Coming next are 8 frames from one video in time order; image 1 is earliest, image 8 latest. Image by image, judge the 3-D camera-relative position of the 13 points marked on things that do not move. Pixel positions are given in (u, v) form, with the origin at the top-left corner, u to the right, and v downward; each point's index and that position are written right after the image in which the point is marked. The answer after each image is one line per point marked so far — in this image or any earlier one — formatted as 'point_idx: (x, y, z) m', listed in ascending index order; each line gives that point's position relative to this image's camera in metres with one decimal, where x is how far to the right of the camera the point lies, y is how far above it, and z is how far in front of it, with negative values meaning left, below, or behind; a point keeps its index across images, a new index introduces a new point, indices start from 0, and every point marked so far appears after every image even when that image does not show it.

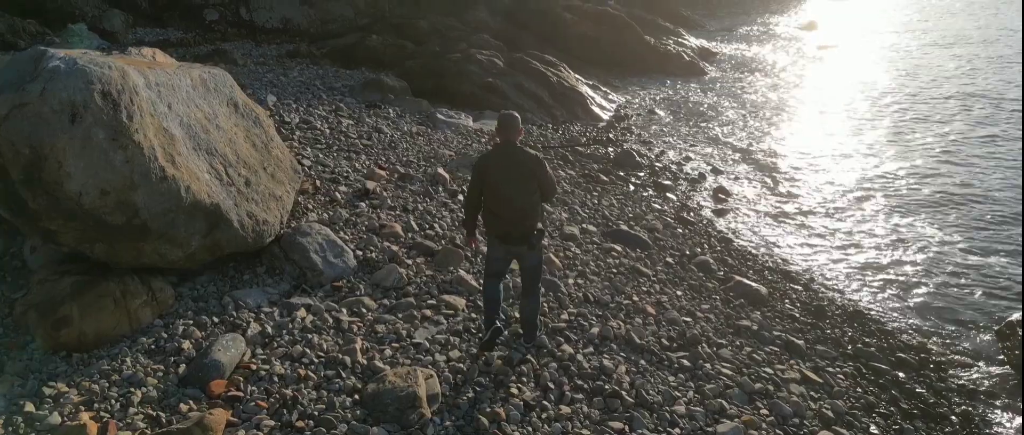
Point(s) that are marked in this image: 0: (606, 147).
0: (+2.0, +1.5, +15.4) m
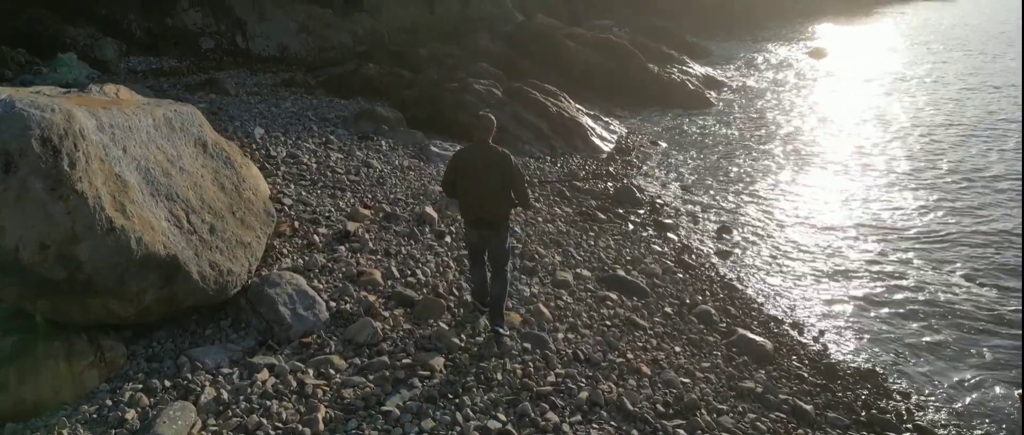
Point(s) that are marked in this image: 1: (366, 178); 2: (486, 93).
0: (+1.9, +0.7, +14.8) m
1: (-2.6, +0.7, +12.8) m
2: (-0.7, +3.2, +18.6) m
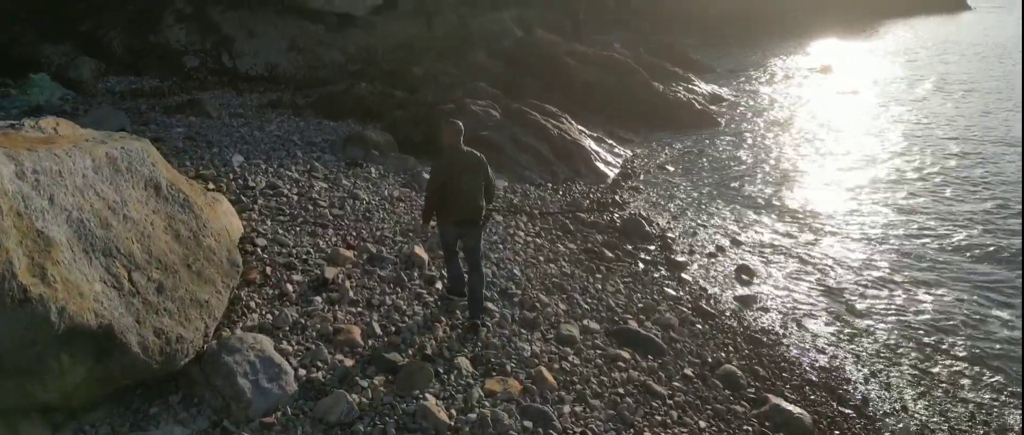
0: (+1.9, +0.1, +13.7) m
1: (-2.6, +0.1, +11.8) m
2: (-0.7, +2.5, +17.5) m
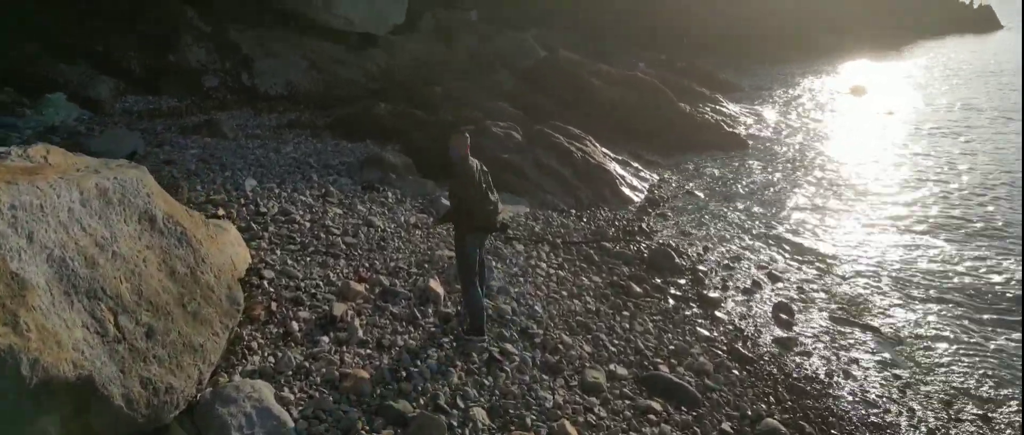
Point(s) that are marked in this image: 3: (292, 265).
0: (+2.3, -0.4, +13.0) m
1: (-2.3, -0.4, +11.2) m
2: (-0.2, +1.9, +17.0) m
3: (-3.0, -0.6, +9.8) m
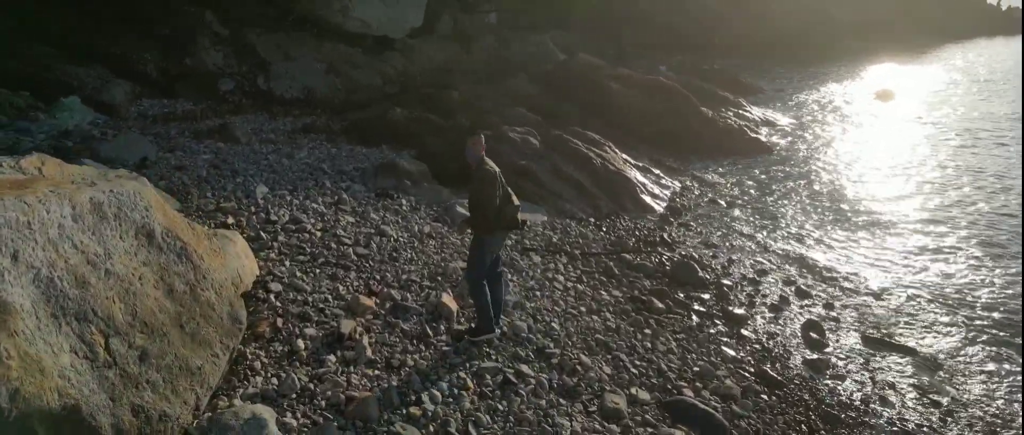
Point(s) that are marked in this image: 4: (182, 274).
0: (+2.6, -0.6, +12.6) m
1: (-2.0, -0.5, +10.9) m
2: (+0.2, +1.7, +16.6) m
3: (-2.8, -0.8, +9.4) m
4: (-3.0, -0.5, +6.5) m
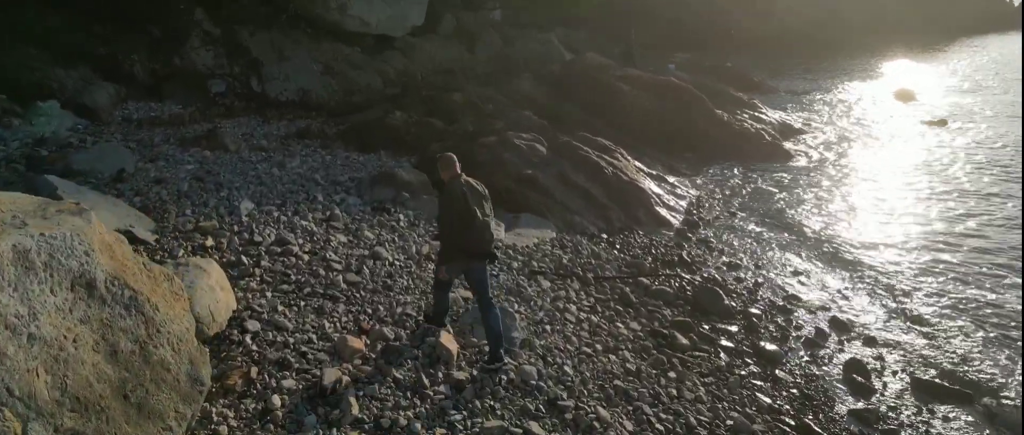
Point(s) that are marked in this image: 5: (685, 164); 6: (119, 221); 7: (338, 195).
0: (+2.7, -0.9, +11.5) m
1: (-1.9, -0.8, +9.9) m
2: (+0.3, +1.5, +15.6) m
3: (-2.7, -1.1, +8.4) m
4: (-2.9, -0.9, +5.5) m
5: (+4.8, +1.5, +19.9) m
6: (-5.5, 0.0, +10.1) m
7: (-3.3, +0.4, +13.5) m
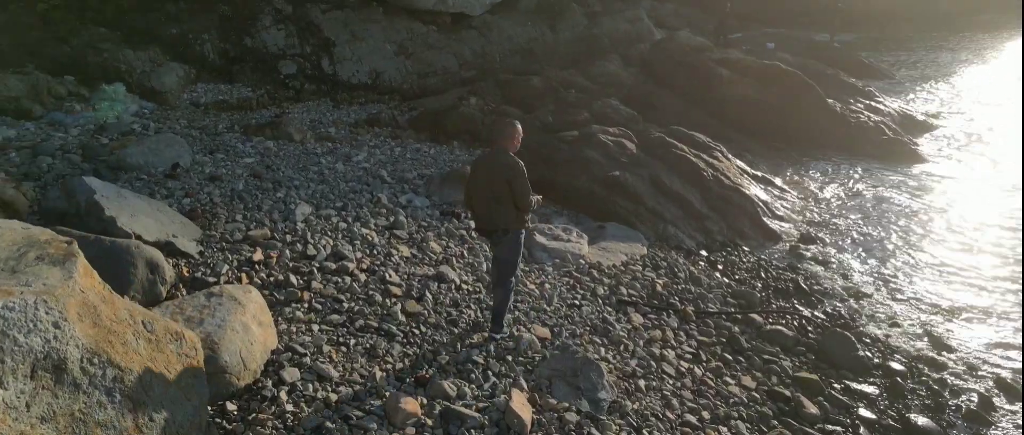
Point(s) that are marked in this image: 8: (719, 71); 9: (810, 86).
0: (+3.8, -1.2, +9.7) m
1: (-0.9, -1.0, +8.5) m
2: (+2.0, +1.4, +13.8) m
3: (-1.8, -1.4, +7.2) m
4: (-2.4, -1.2, +4.2) m
5: (+6.9, +1.4, +17.7) m
6: (-4.4, -0.1, +9.1) m
7: (-1.8, +0.3, +12.2) m
8: (+5.8, +4.0, +20.0) m
9: (+8.0, +3.5, +19.3) m
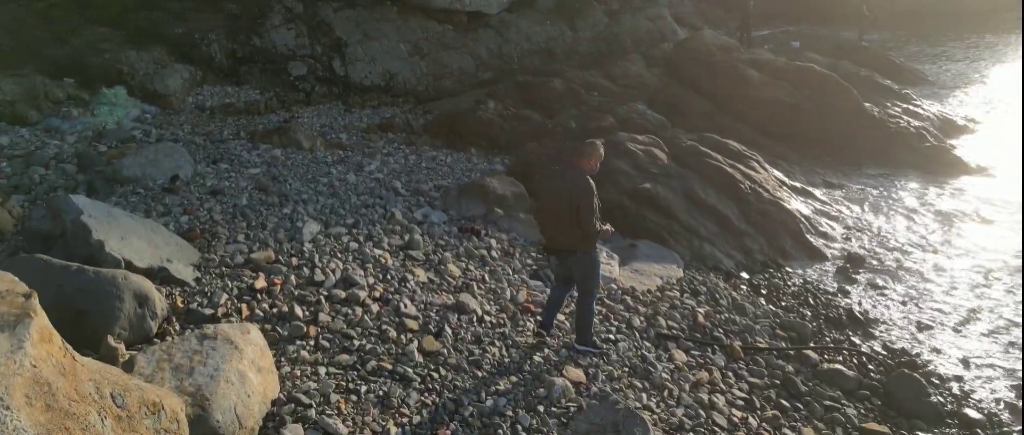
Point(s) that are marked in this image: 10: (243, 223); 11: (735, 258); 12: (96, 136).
0: (+4.2, -1.5, +8.7) m
1: (-0.6, -1.3, +7.6) m
2: (+2.4, +1.1, +12.9) m
3: (-1.5, -1.6, +6.3) m
4: (-2.1, -1.5, +3.4) m
5: (+7.4, +1.1, +16.7) m
6: (-4.1, -0.4, +8.2) m
7: (-1.5, +0.1, +11.4) m
8: (+6.3, +3.8, +19.0) m
9: (+8.5, +3.2, +18.3) m
10: (-3.7, -0.1, +9.8) m
11: (+3.5, -0.7, +11.3) m
12: (-7.5, +1.5, +13.1) m
